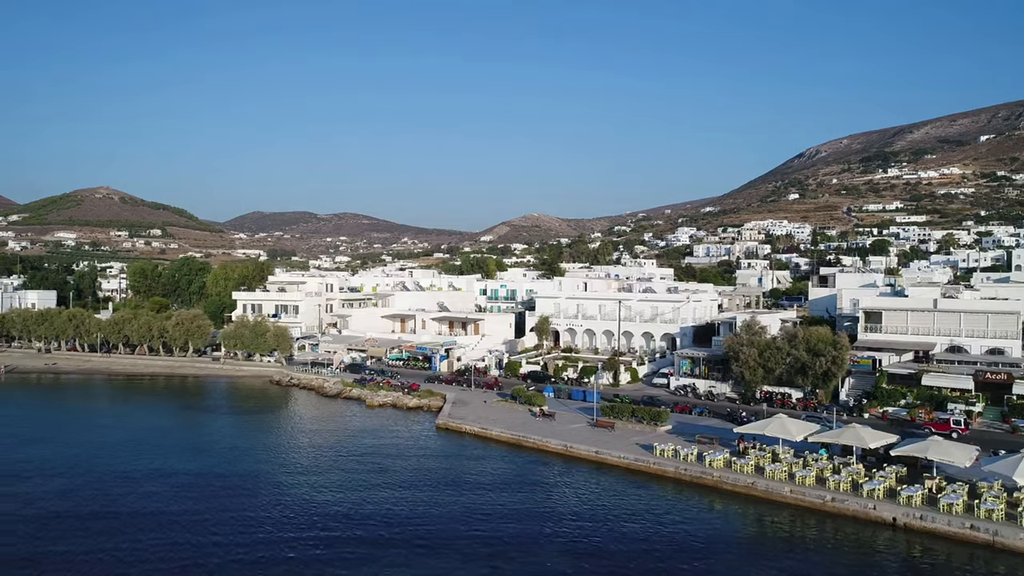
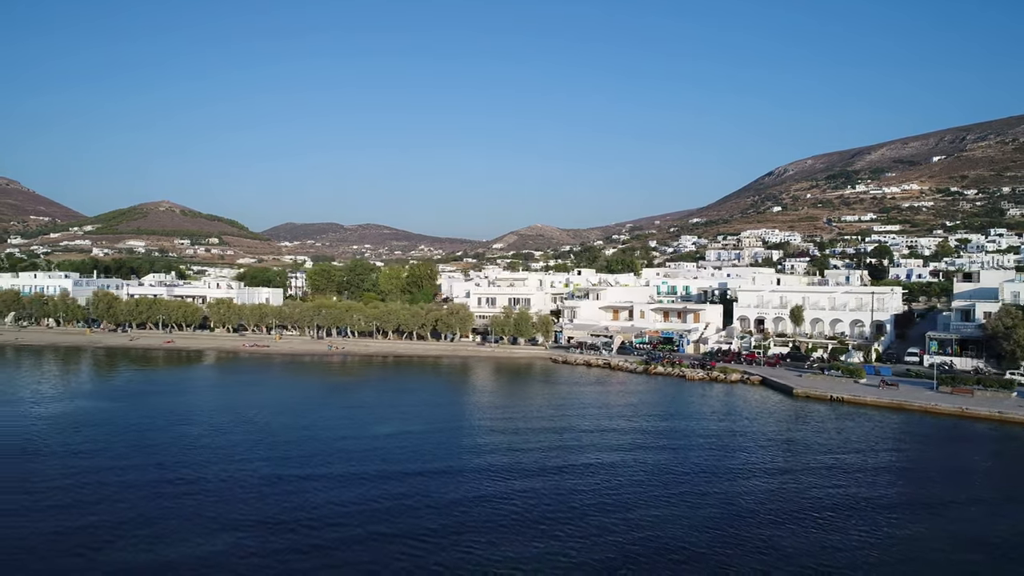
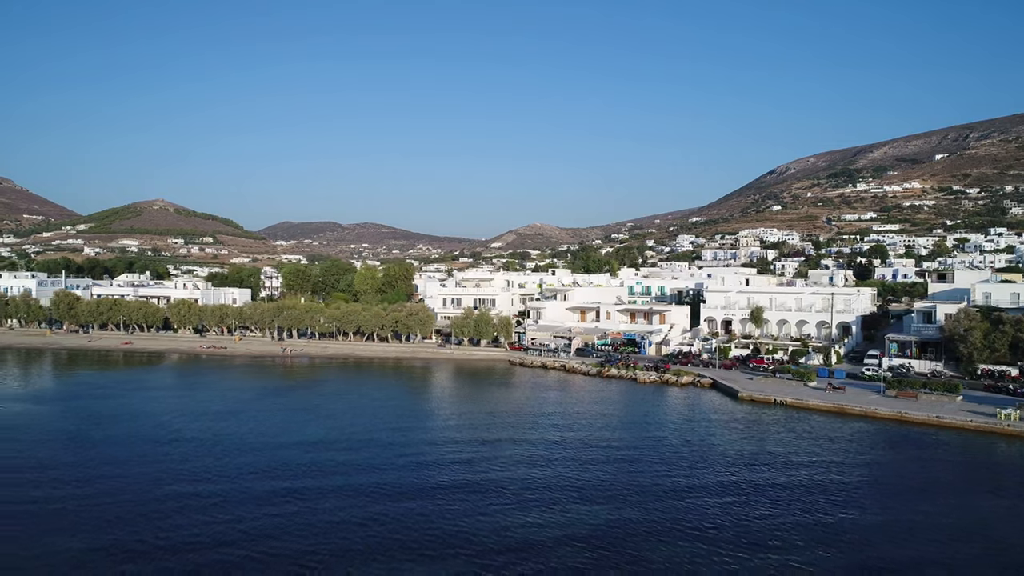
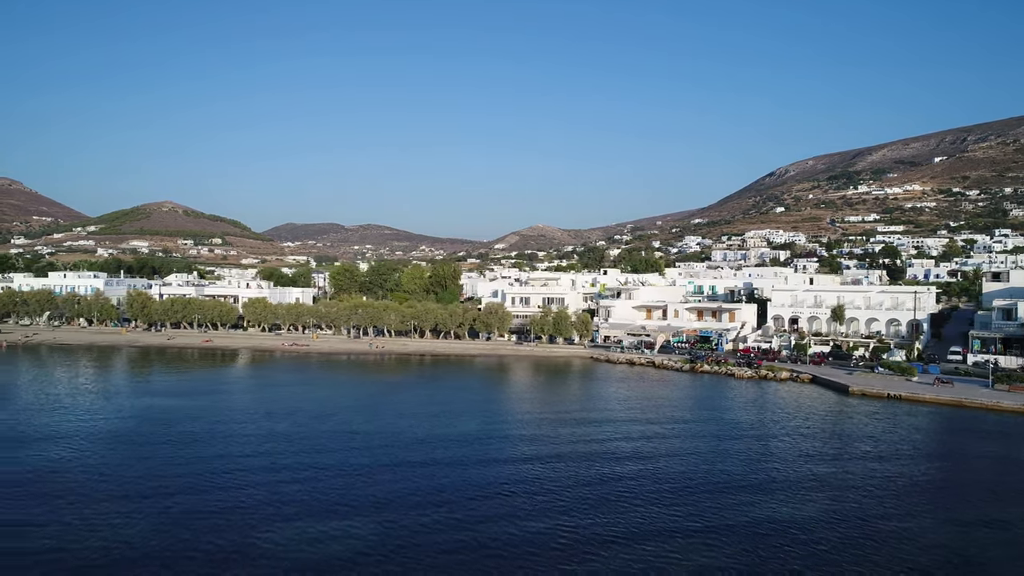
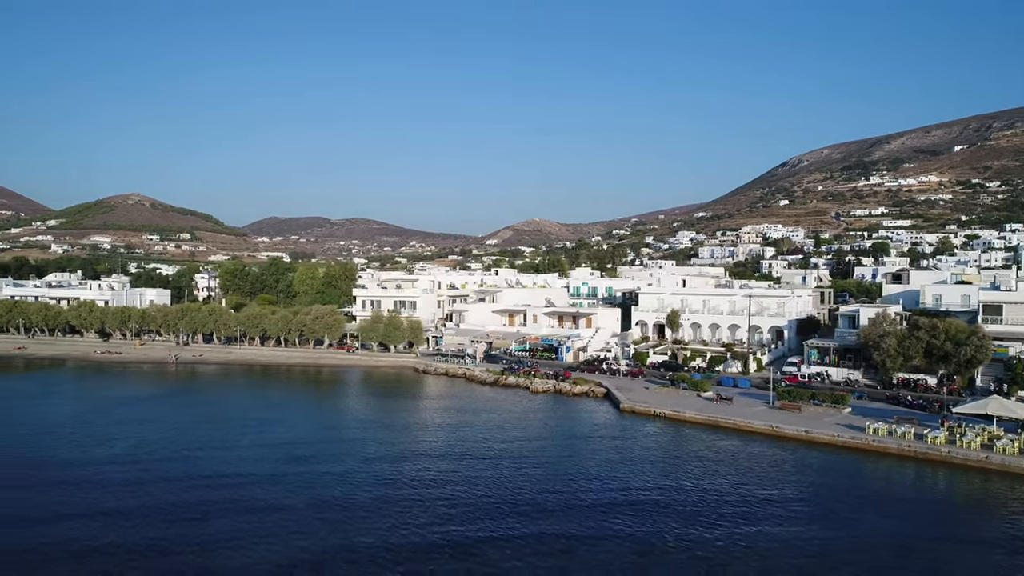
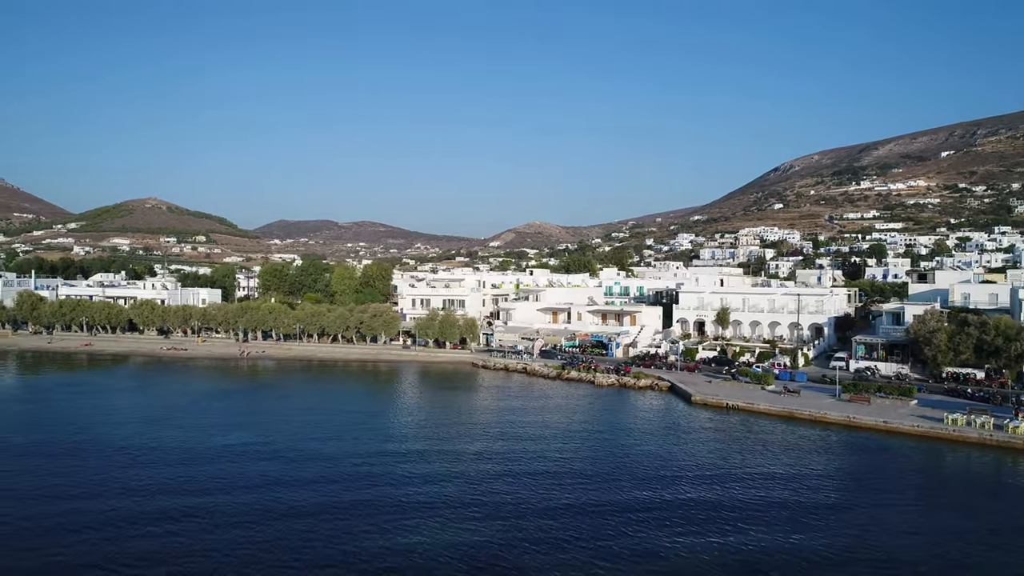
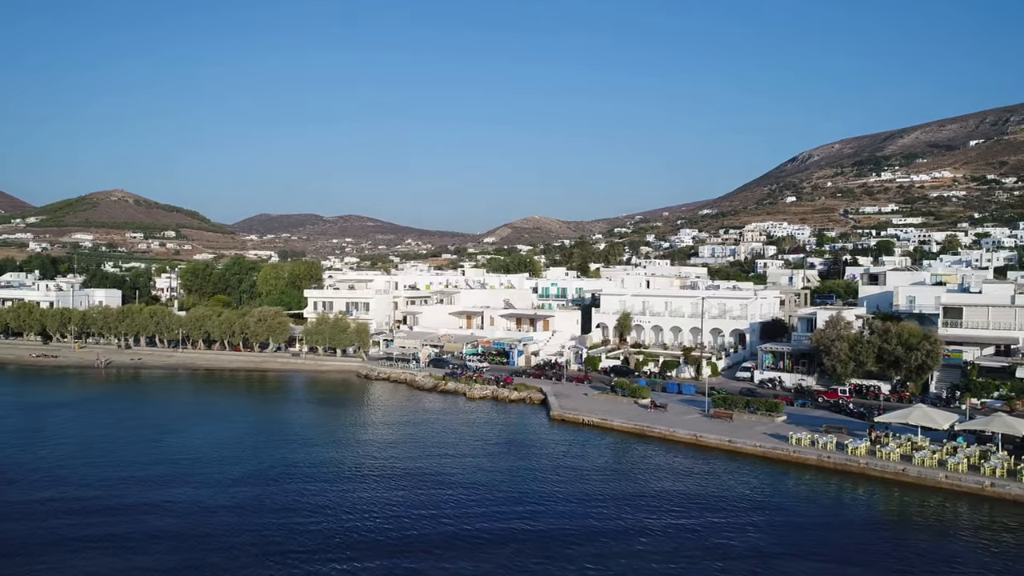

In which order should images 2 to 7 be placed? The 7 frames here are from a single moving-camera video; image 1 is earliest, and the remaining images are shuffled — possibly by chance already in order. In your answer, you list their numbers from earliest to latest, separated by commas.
7, 5, 6, 3, 2, 4
